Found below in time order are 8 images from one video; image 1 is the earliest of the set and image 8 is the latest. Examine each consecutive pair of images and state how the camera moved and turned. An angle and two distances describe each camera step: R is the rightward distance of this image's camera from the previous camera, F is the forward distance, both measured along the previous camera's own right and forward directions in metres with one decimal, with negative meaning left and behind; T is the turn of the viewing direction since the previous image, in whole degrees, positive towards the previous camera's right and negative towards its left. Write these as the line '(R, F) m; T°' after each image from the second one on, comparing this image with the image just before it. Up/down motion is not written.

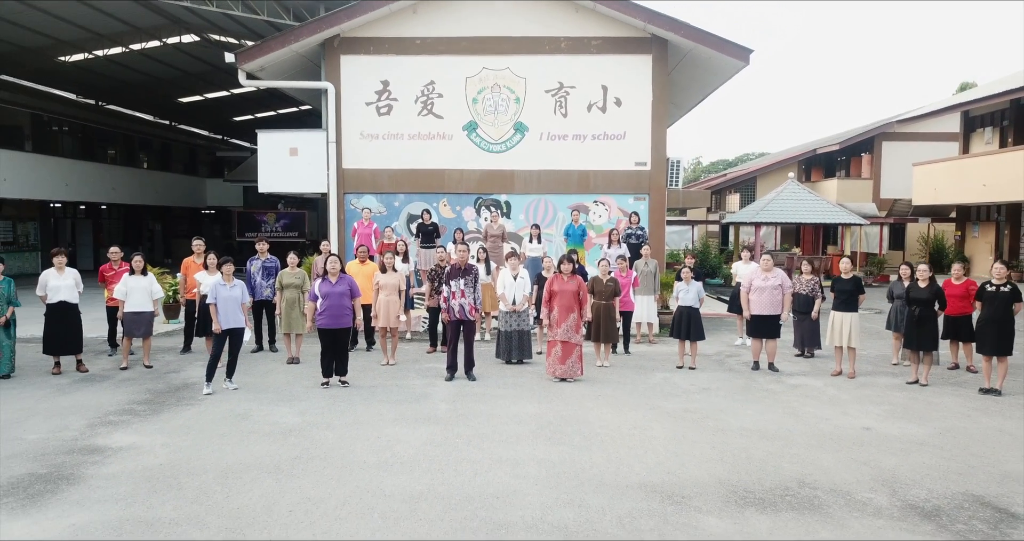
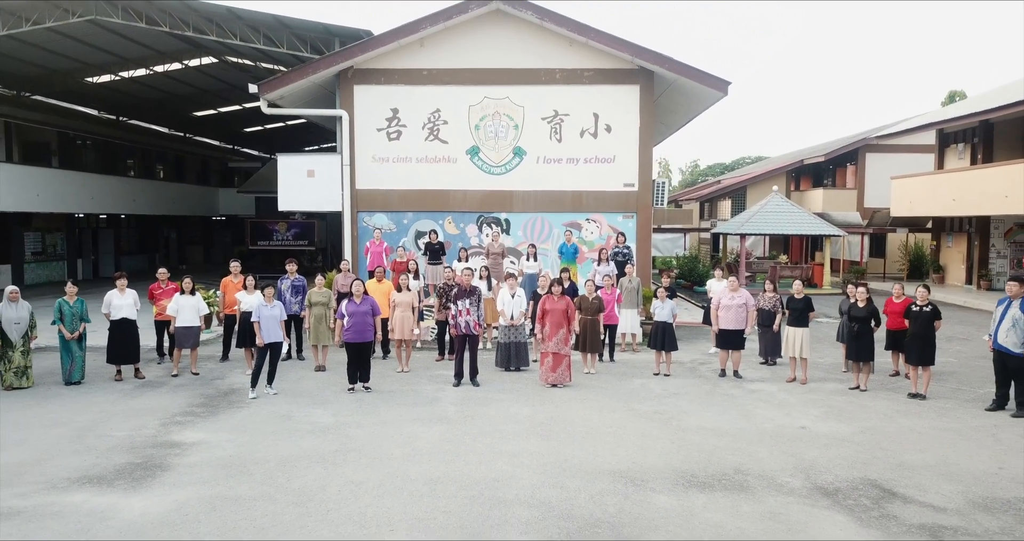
(0.0, -1.2) m; 0°
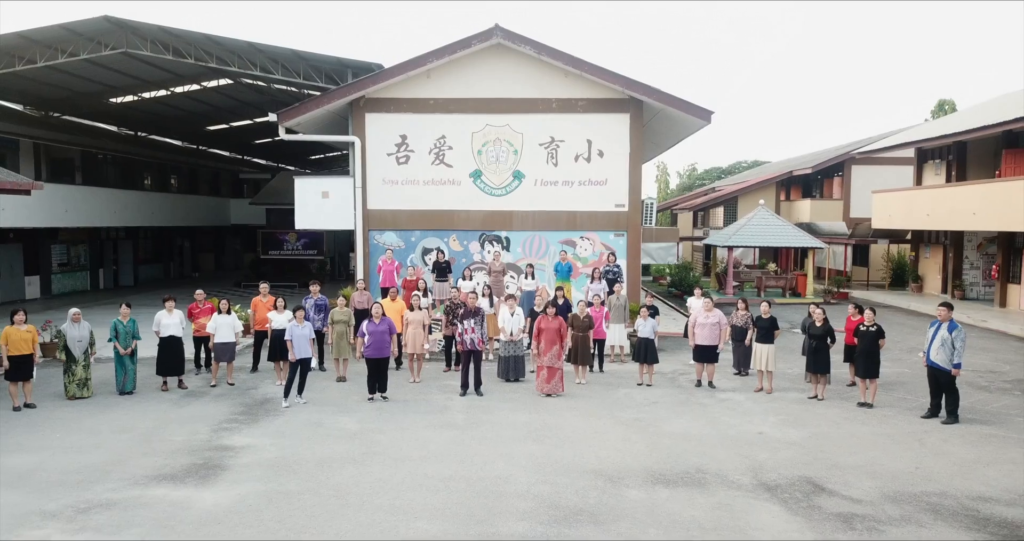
(0.0, -1.2) m; 0°
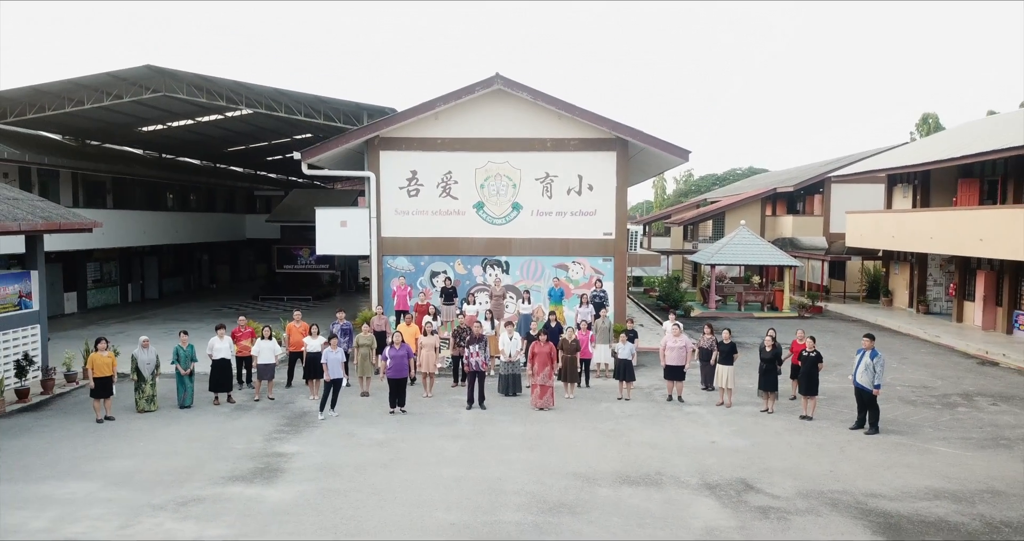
(0.0, -1.8) m; 0°
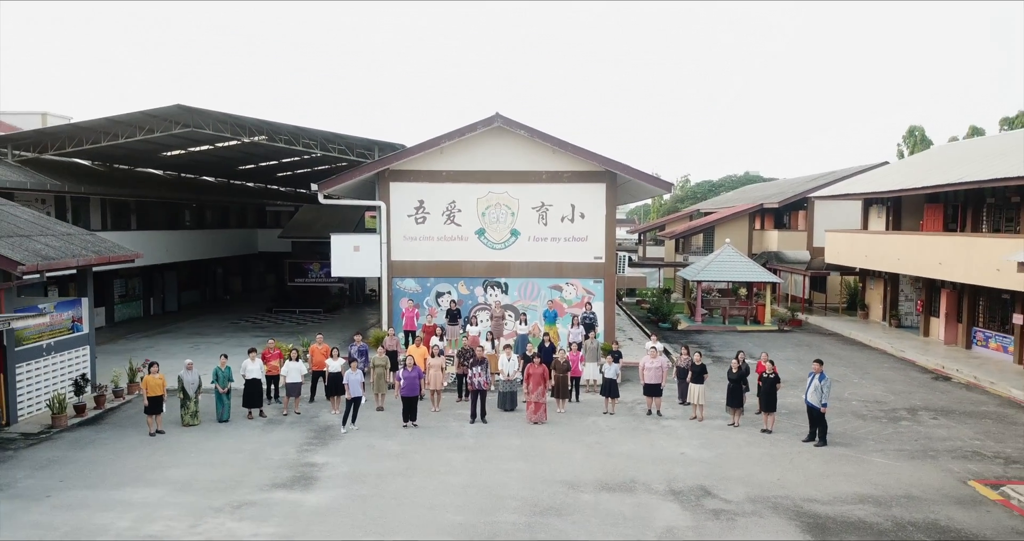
(0.0, -1.6) m; 0°
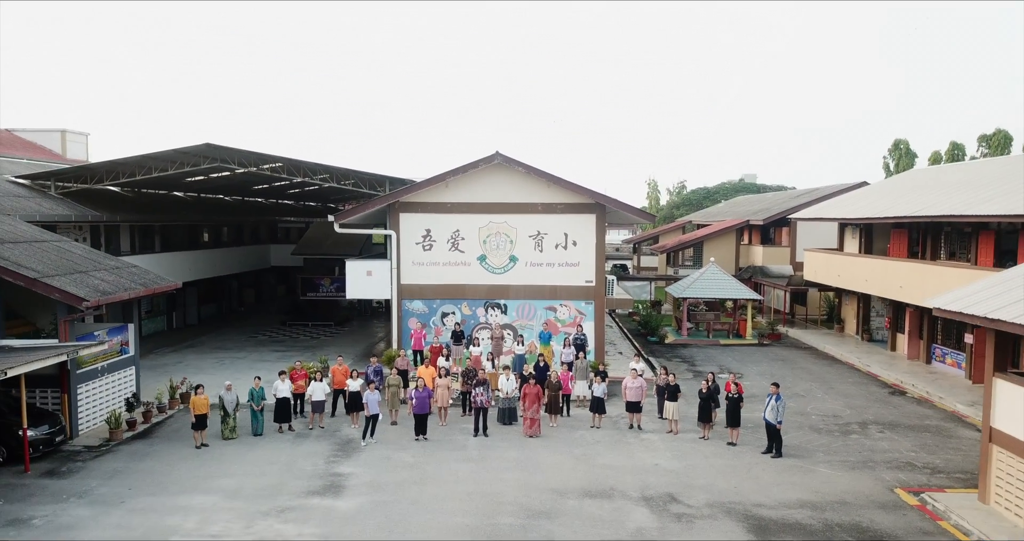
(0.0, -1.8) m; 0°
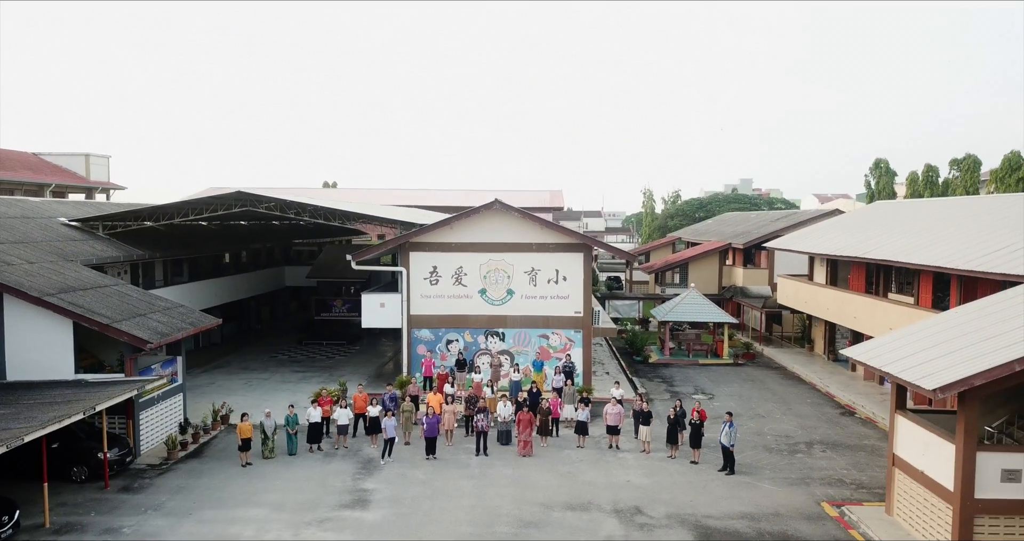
(+0.1, -2.6) m; 0°
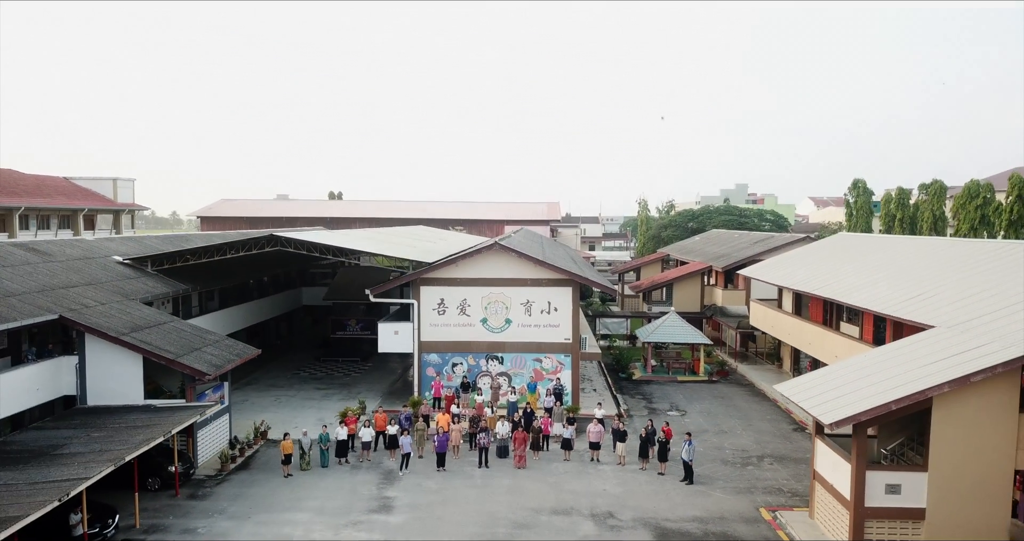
(+0.1, -3.3) m; 0°
